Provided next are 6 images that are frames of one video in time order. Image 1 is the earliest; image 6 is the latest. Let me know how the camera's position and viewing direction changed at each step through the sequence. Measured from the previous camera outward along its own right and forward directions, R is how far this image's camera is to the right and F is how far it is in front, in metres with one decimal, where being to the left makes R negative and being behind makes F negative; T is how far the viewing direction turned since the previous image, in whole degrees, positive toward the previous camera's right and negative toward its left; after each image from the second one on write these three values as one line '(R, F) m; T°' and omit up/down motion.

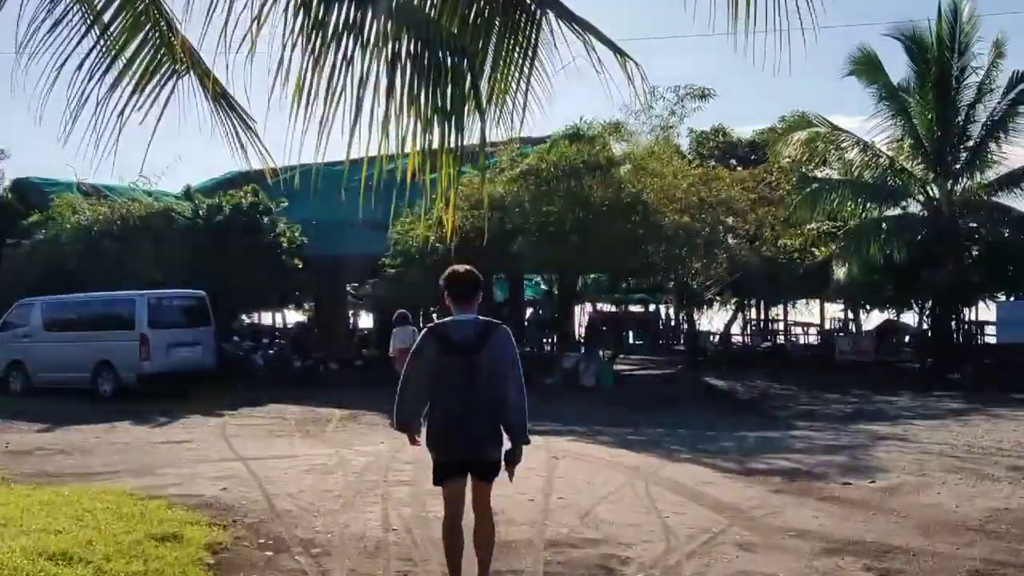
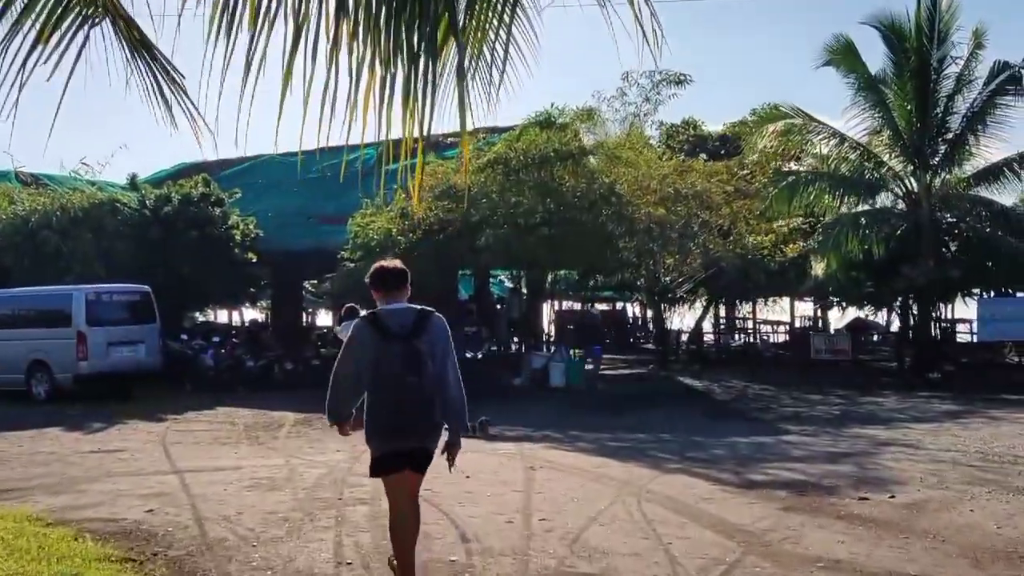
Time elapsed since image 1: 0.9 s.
(-0.1, +1.1) m; +2°
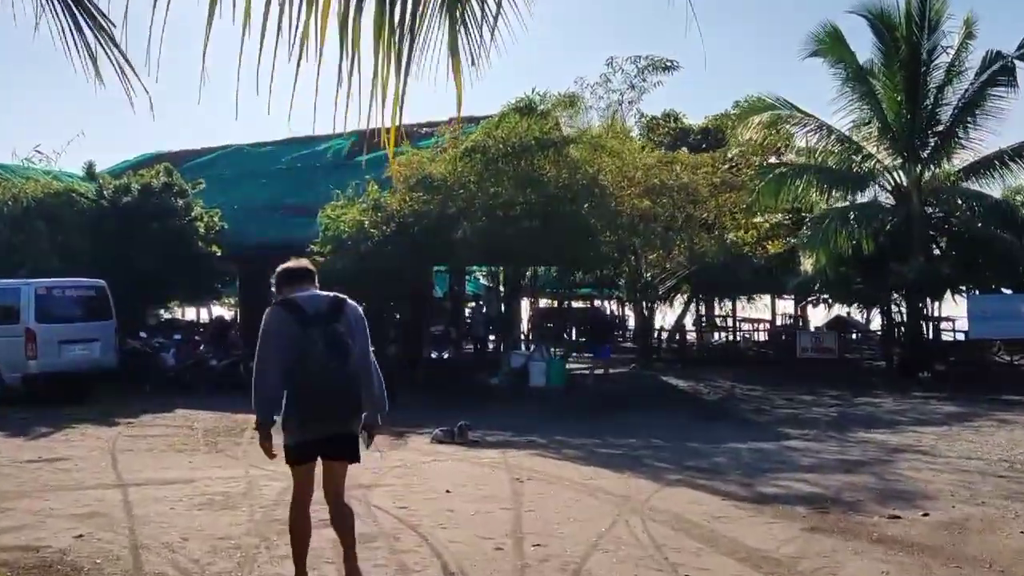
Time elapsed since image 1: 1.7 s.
(-0.1, +1.0) m; +1°
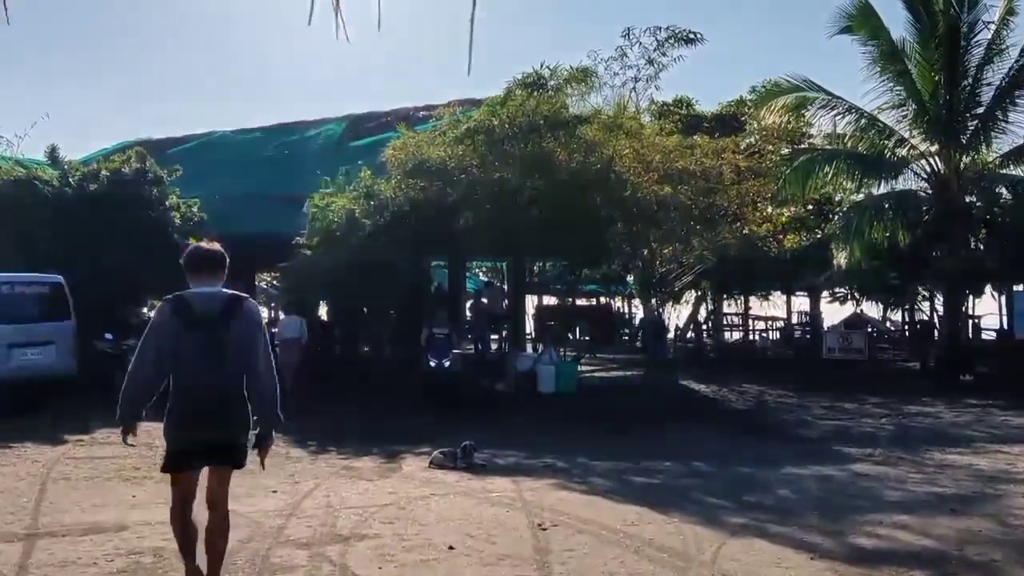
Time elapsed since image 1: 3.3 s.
(-0.1, +1.9) m; 0°
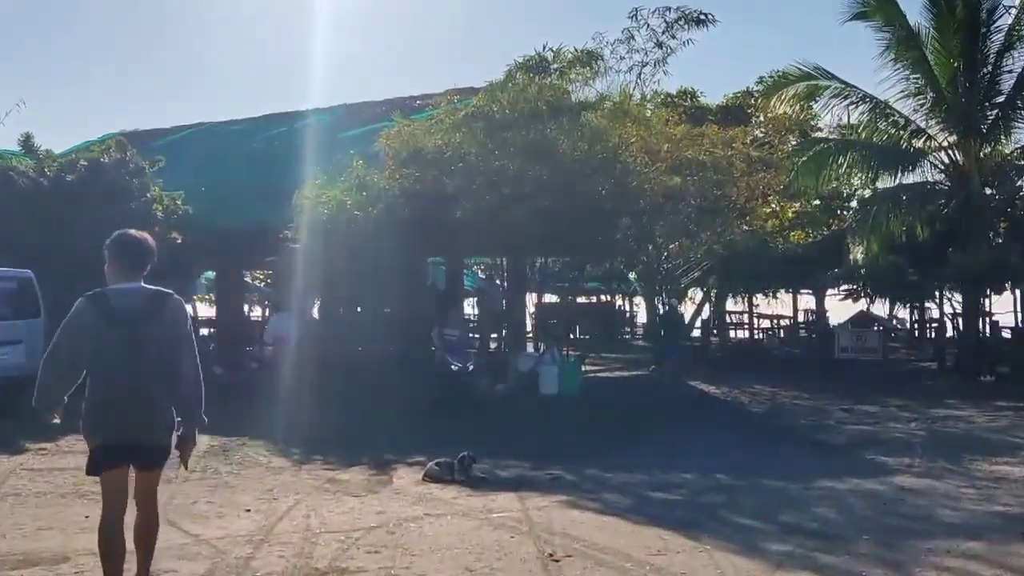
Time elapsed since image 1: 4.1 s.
(0.0, +1.0) m; 0°
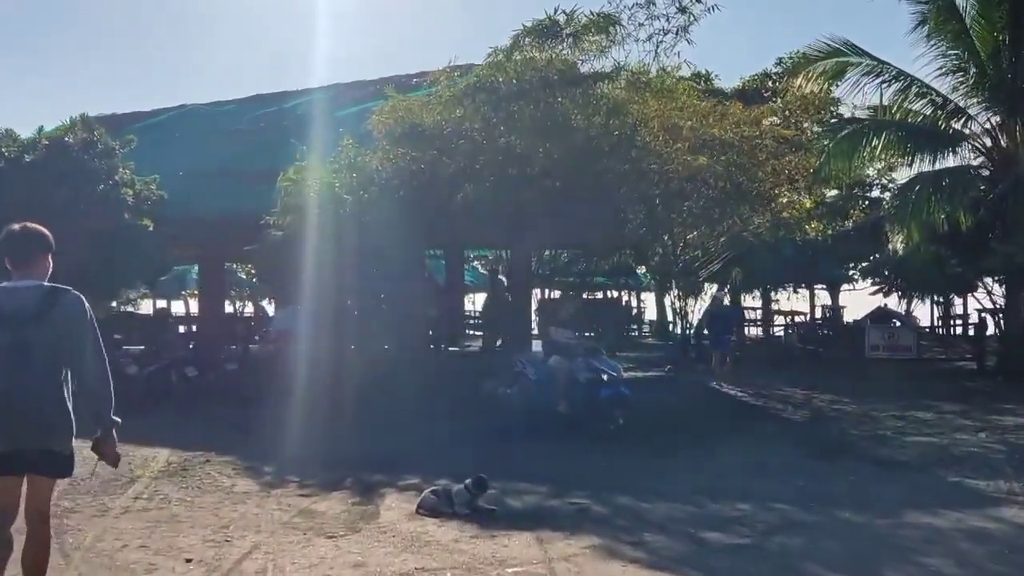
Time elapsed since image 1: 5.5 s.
(-0.1, +1.7) m; 0°
